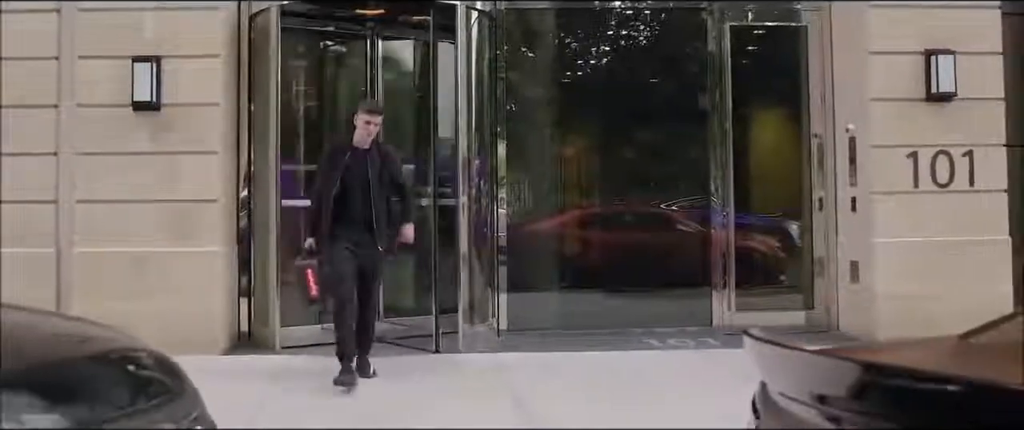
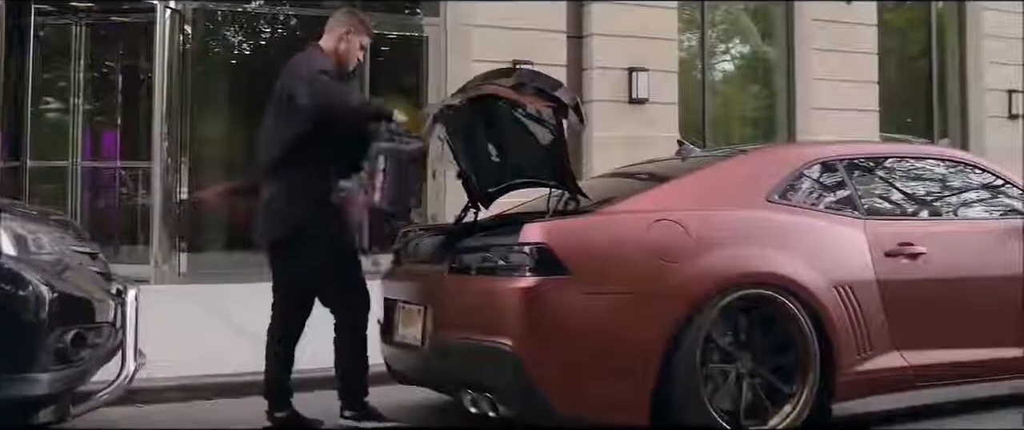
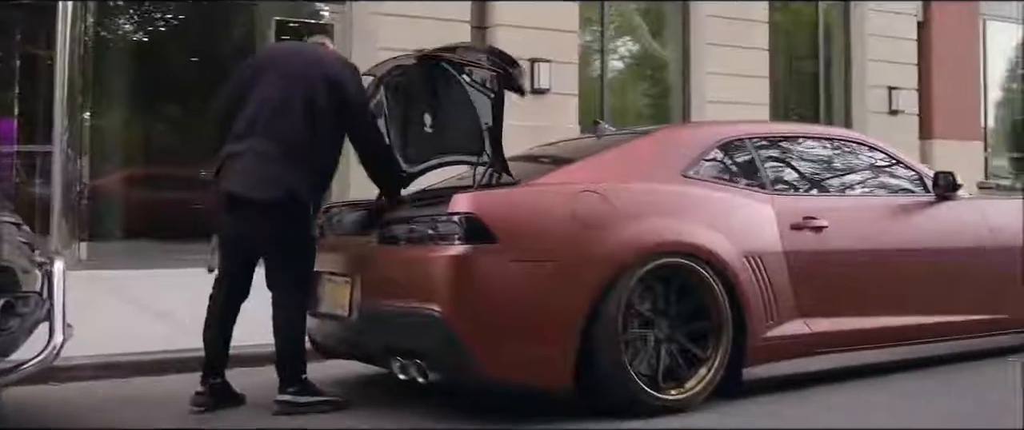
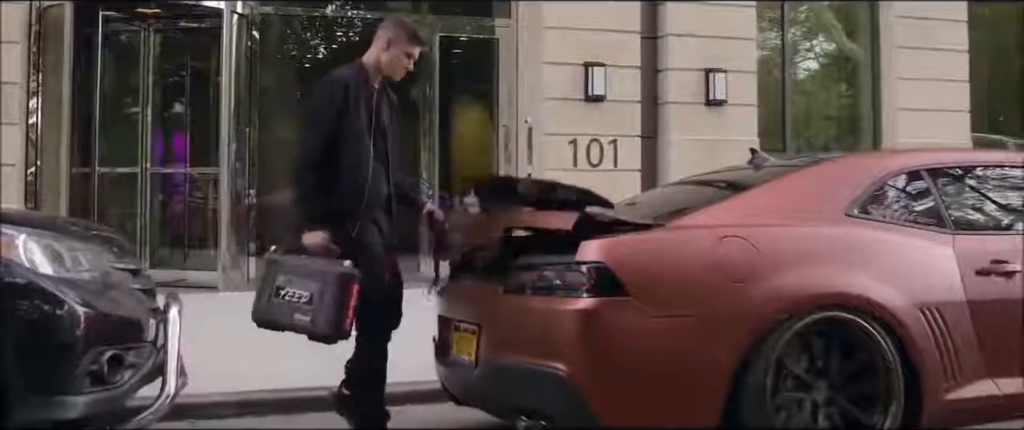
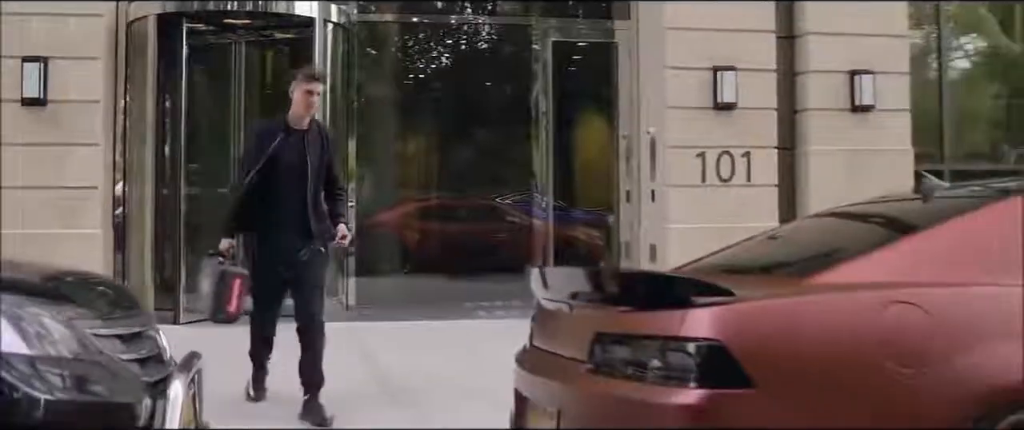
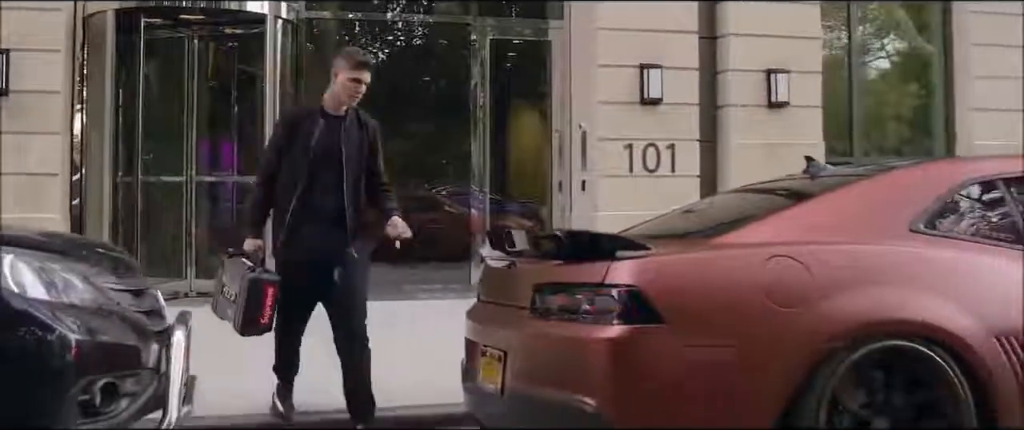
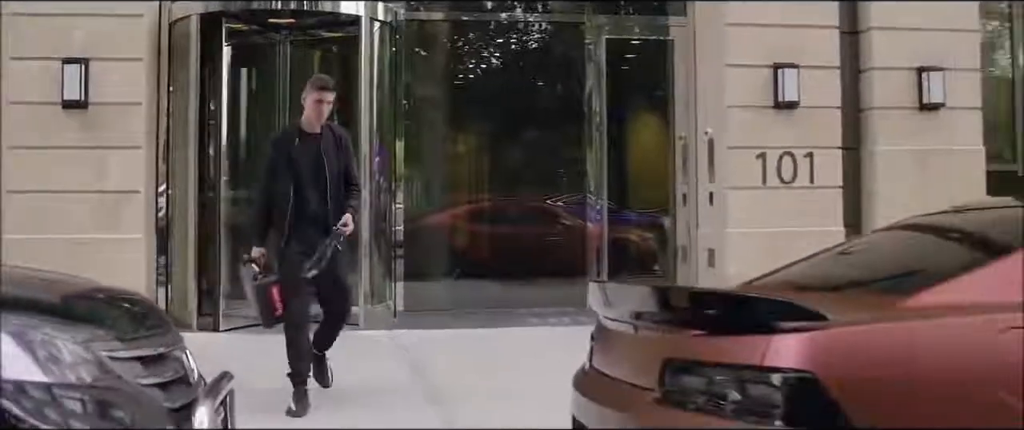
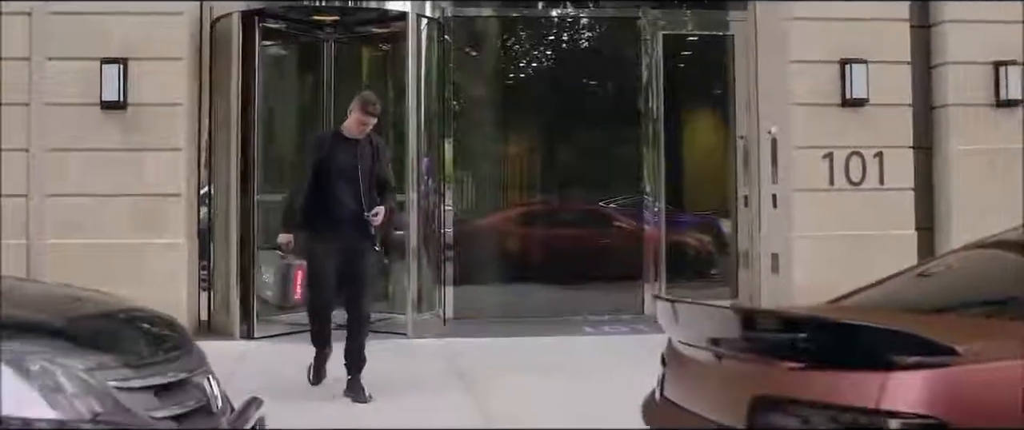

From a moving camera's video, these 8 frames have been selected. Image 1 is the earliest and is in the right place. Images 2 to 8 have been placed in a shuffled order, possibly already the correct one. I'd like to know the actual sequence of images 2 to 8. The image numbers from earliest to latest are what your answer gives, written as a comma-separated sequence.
8, 7, 5, 6, 4, 2, 3
